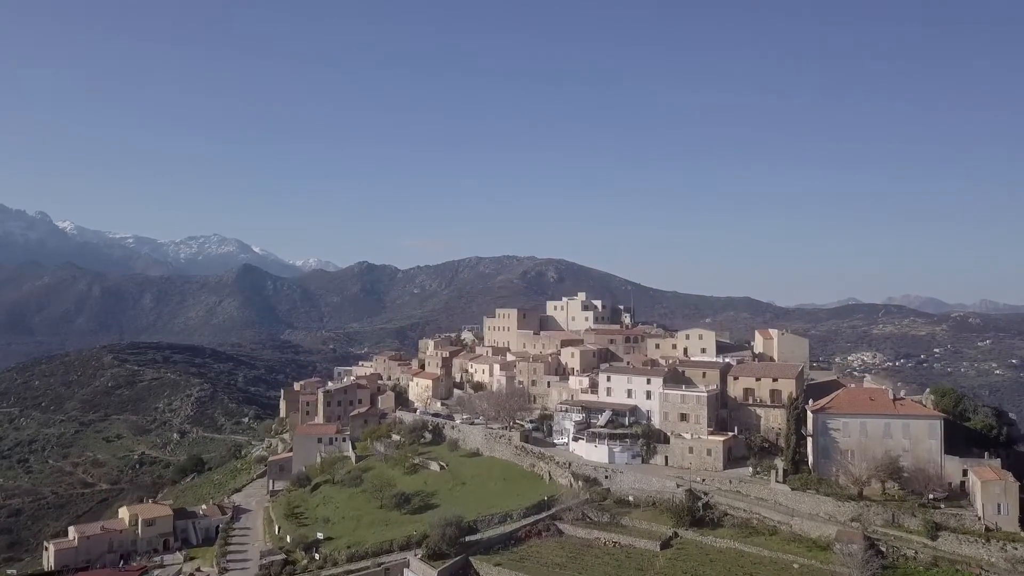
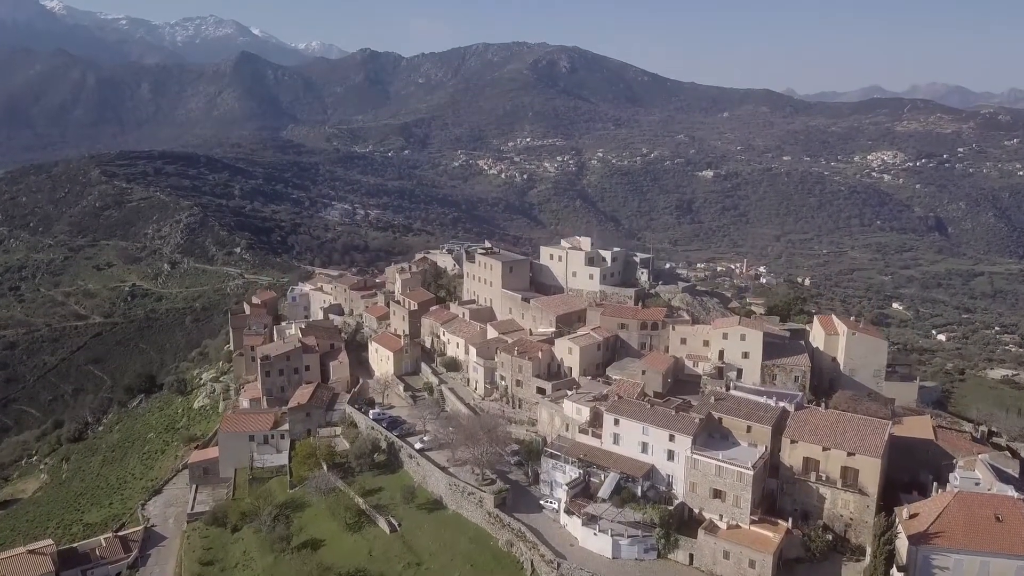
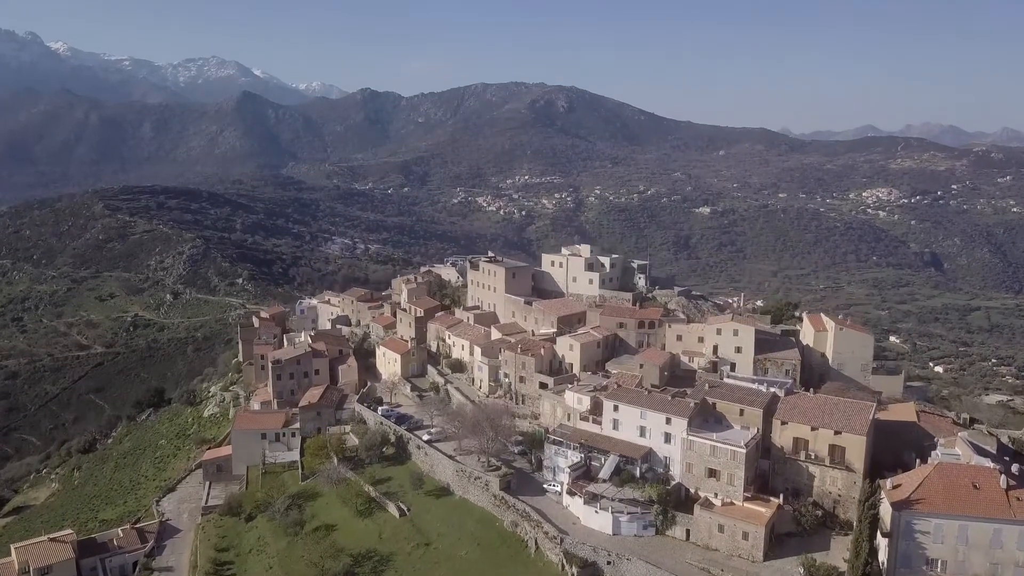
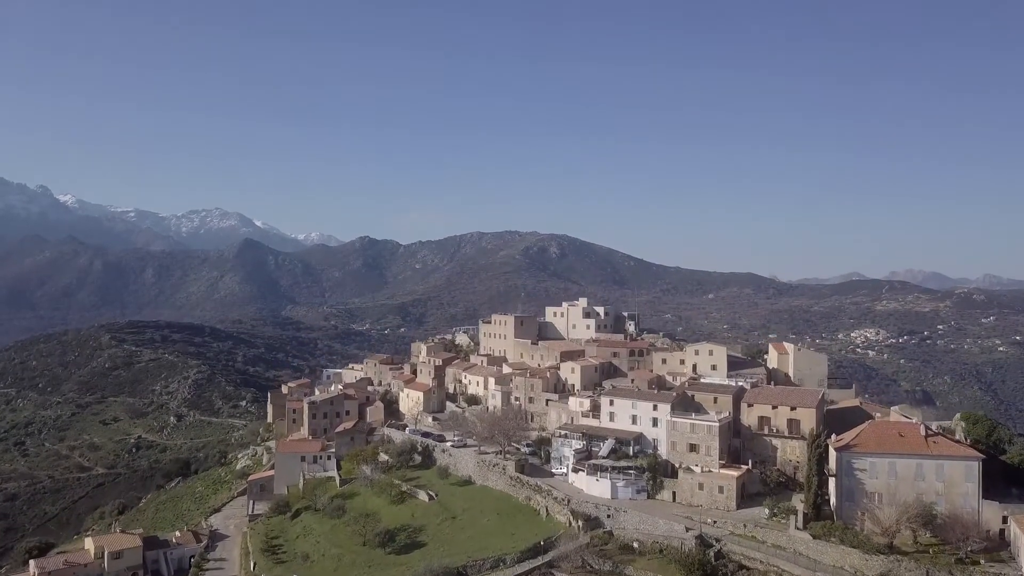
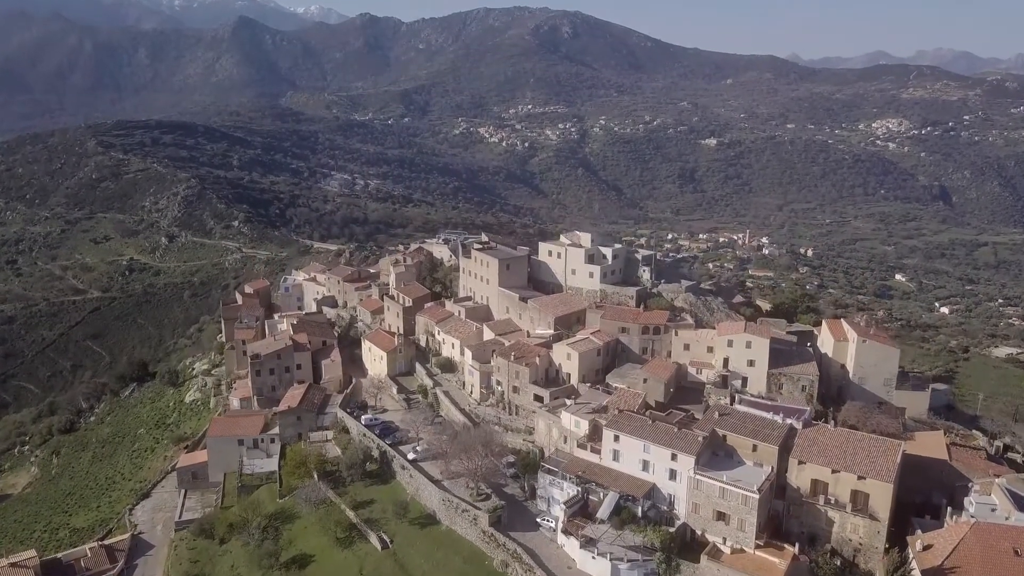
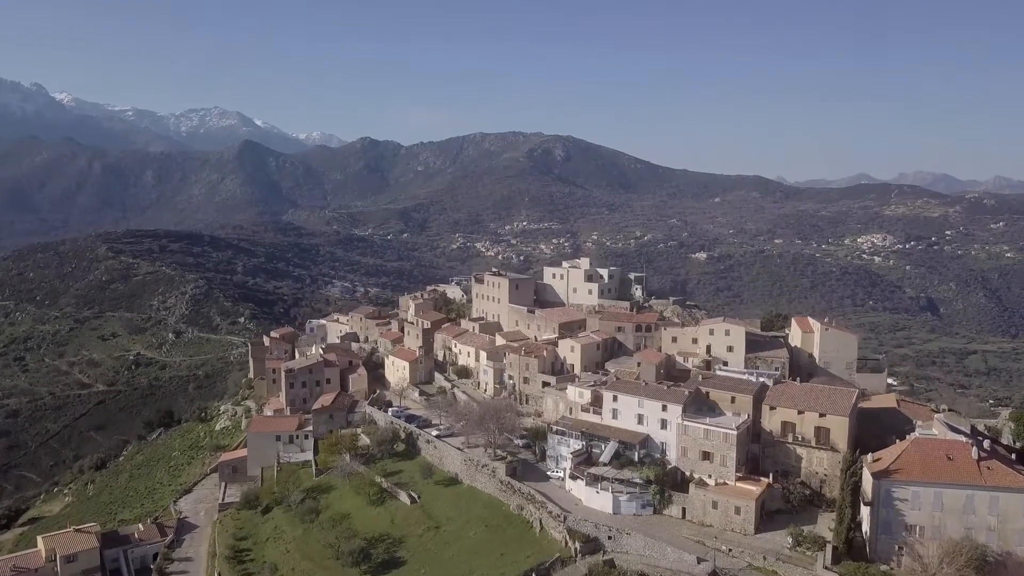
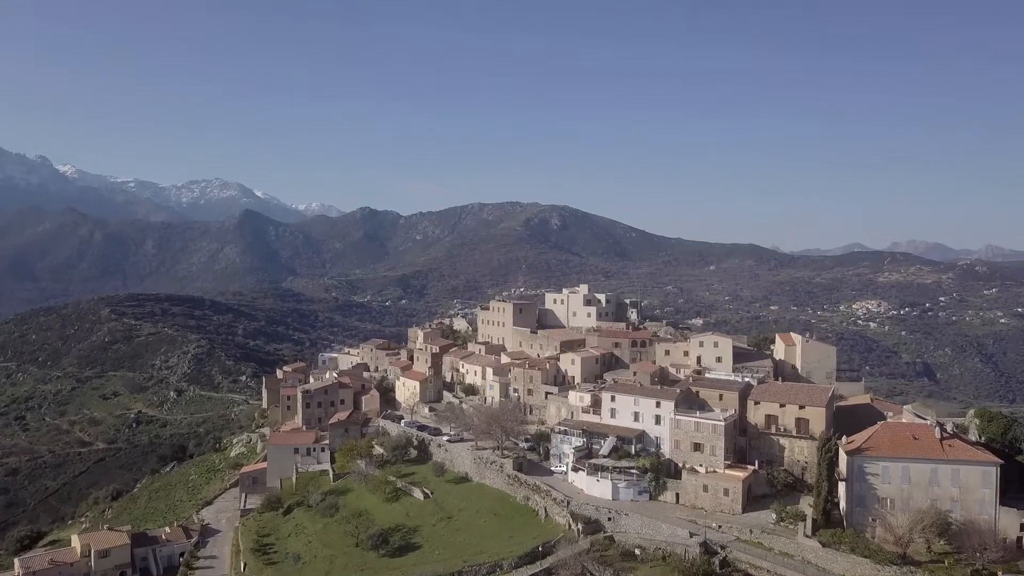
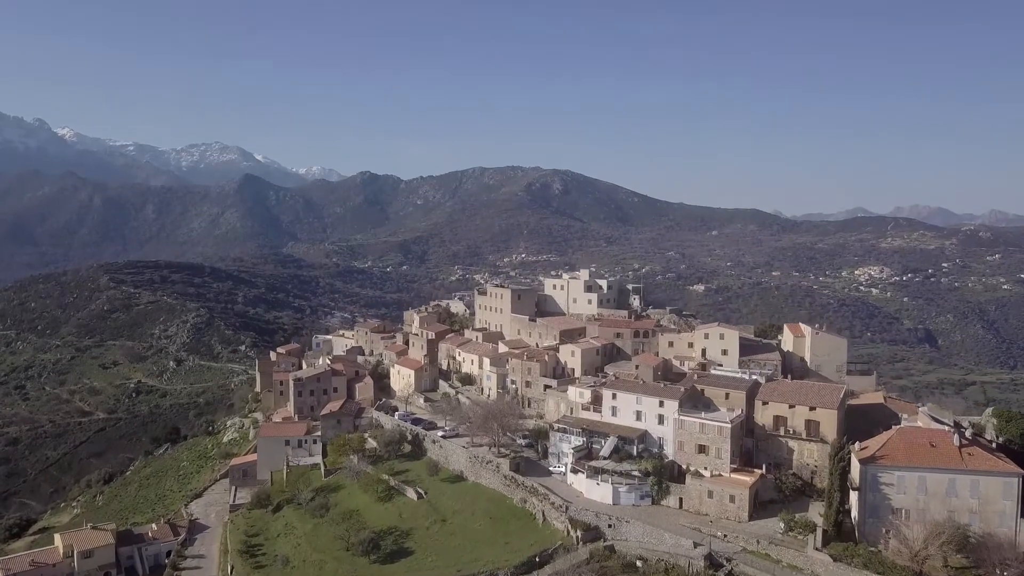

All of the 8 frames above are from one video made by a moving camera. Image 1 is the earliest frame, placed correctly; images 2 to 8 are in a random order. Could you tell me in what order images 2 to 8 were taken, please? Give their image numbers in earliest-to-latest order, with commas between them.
4, 7, 8, 6, 3, 2, 5
